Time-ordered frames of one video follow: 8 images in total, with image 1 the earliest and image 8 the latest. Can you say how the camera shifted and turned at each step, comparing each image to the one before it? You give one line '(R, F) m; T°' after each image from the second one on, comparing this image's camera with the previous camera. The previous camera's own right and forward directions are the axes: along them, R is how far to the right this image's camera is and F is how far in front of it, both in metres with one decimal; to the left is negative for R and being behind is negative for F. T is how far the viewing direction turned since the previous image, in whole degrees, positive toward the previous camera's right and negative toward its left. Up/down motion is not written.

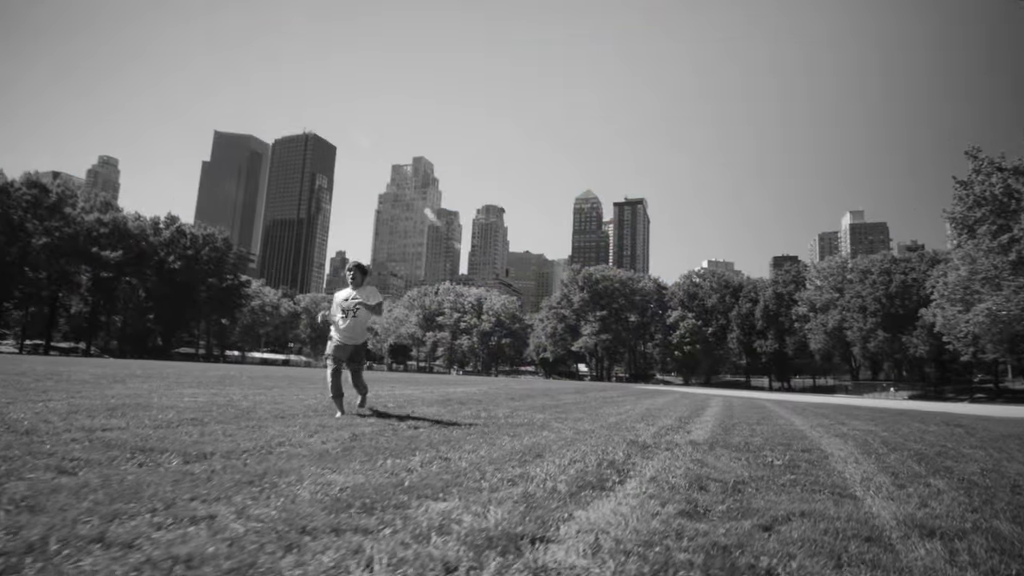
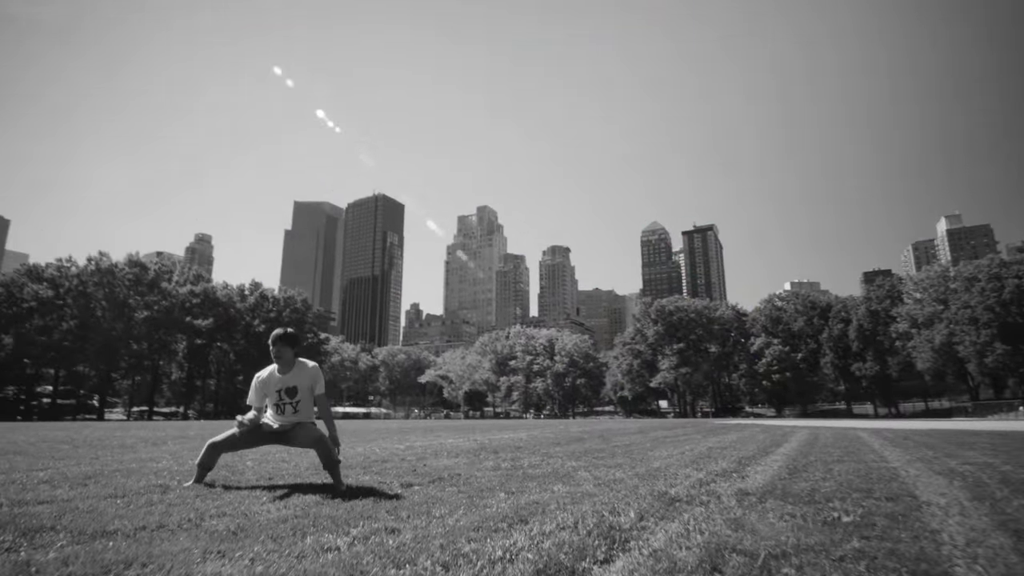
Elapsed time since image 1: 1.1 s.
(+1.0, +1.0) m; -8°
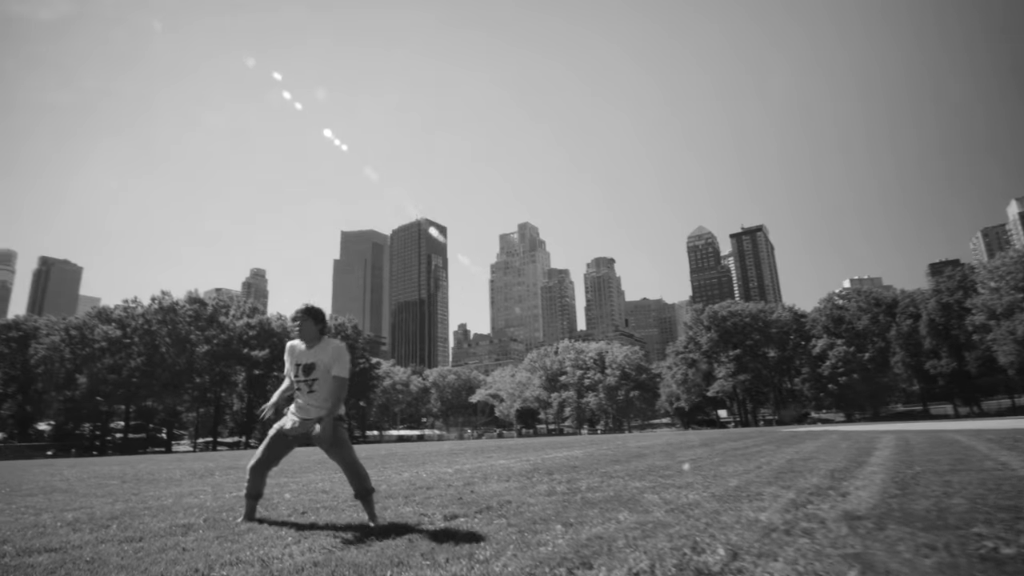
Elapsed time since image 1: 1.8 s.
(0.0, +0.8) m; -5°
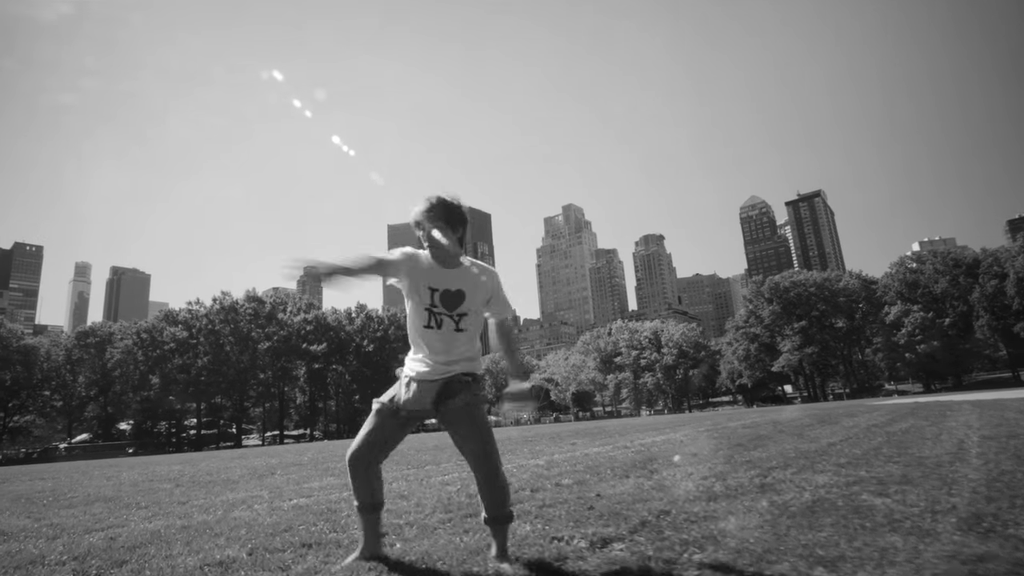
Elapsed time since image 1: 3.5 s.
(-0.9, +2.0) m; -5°
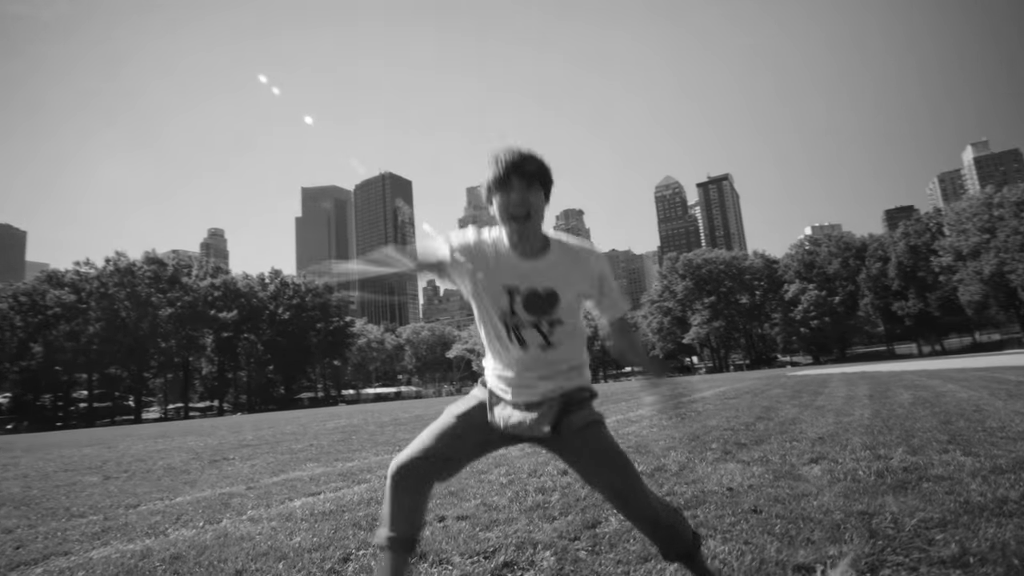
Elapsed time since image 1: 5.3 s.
(-1.7, +1.6) m; +9°
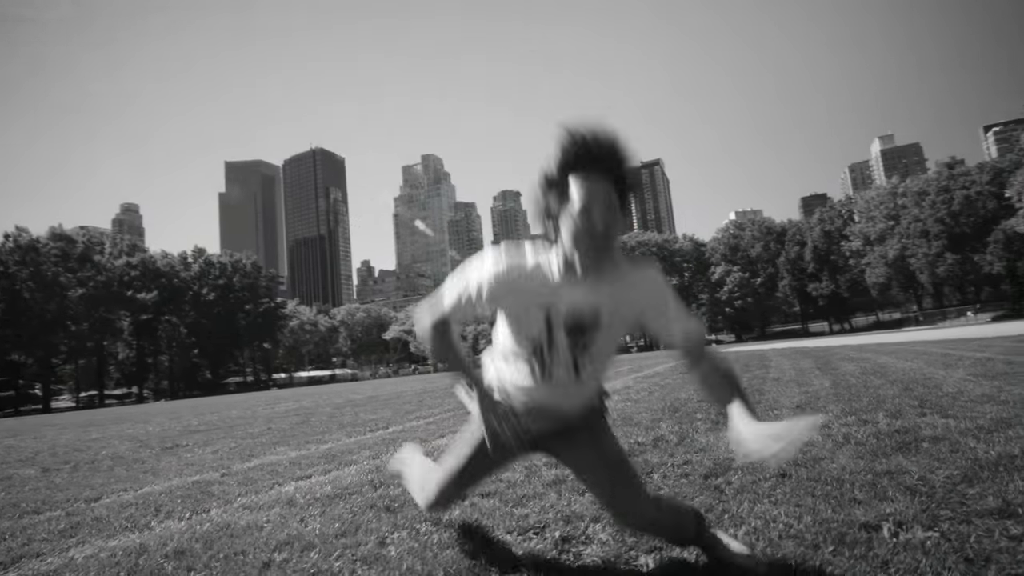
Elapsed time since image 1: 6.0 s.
(-0.7, +0.3) m; +7°
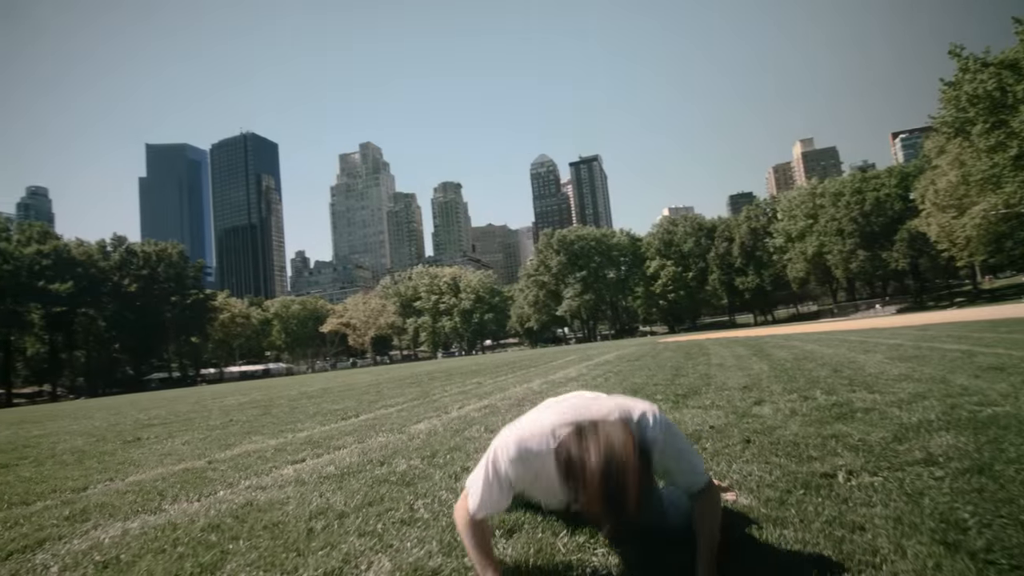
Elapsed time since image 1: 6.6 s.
(-0.6, -0.4) m; +6°
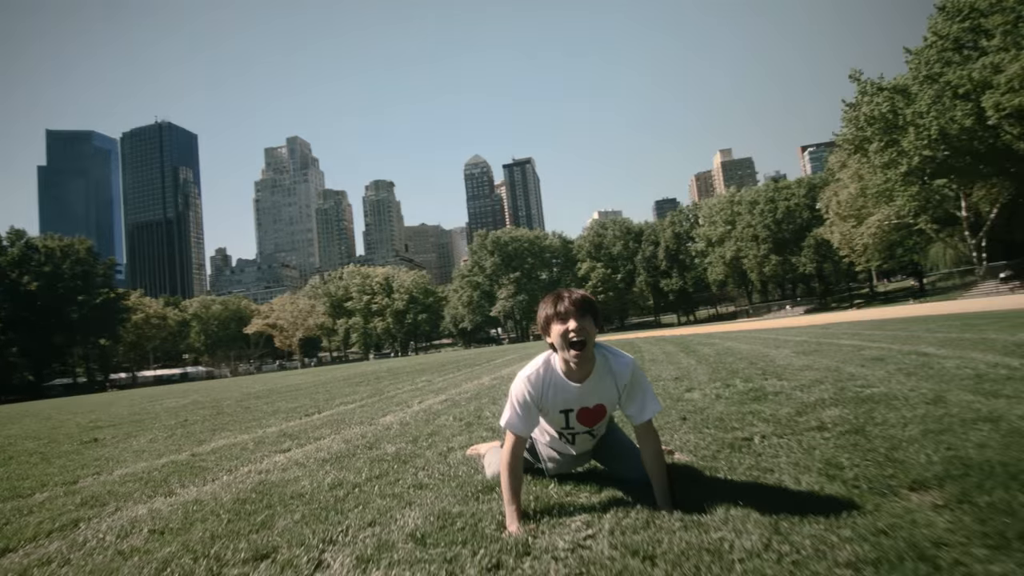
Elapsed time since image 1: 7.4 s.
(-0.5, -0.7) m; +7°
